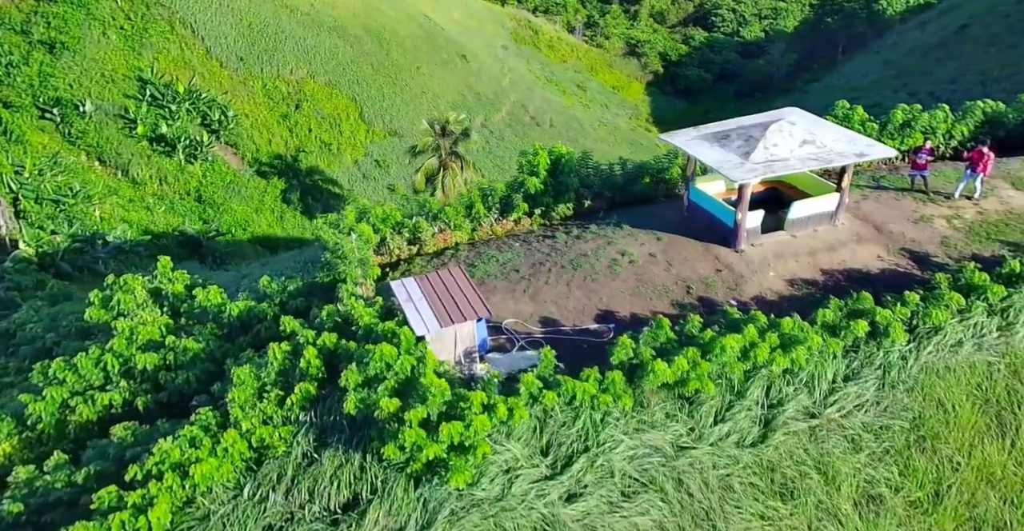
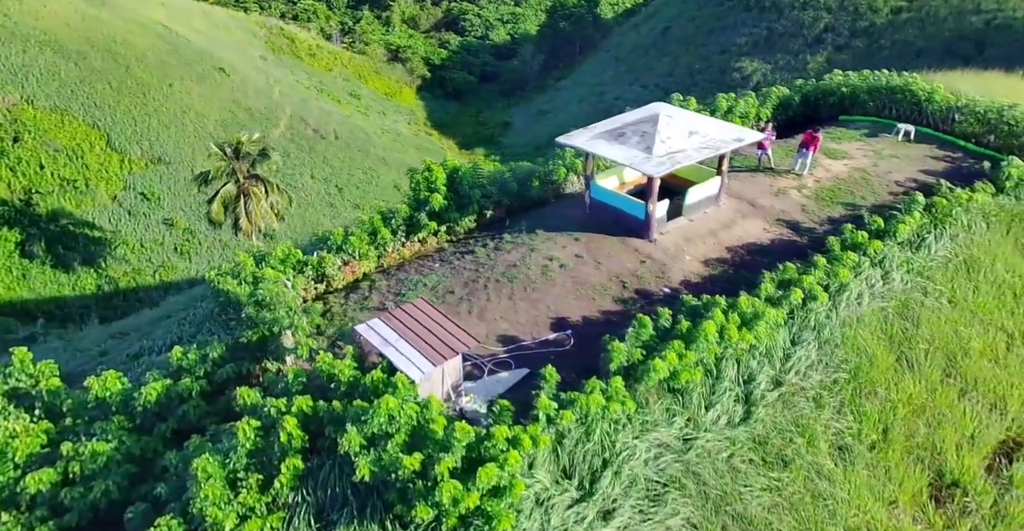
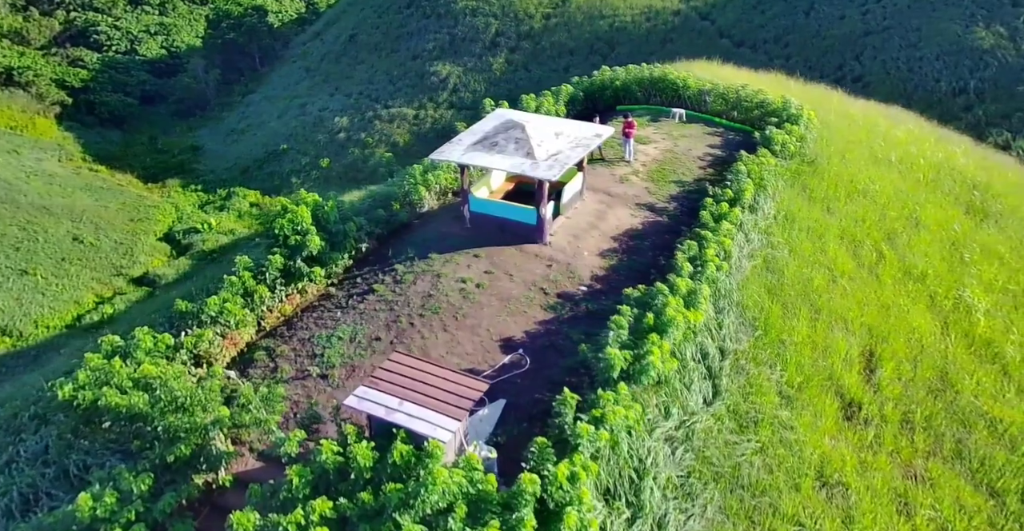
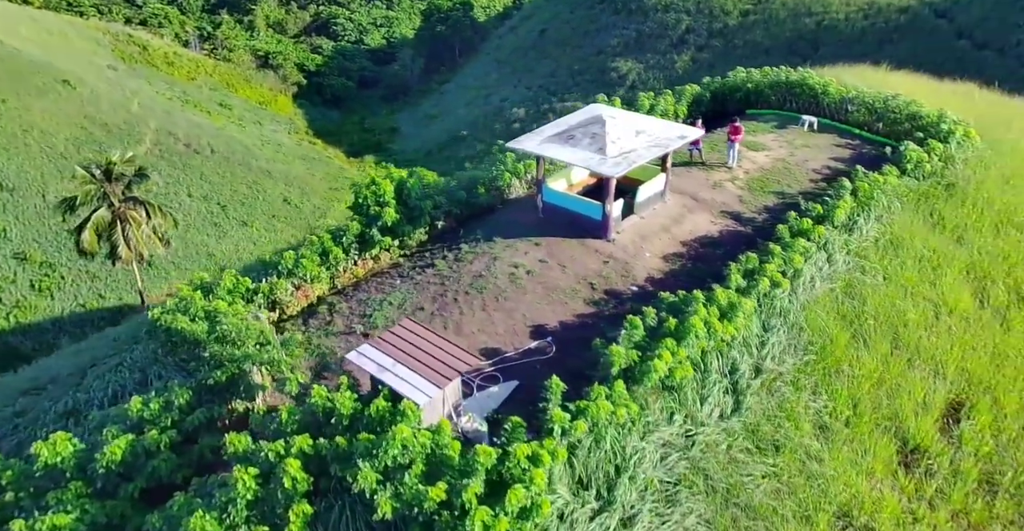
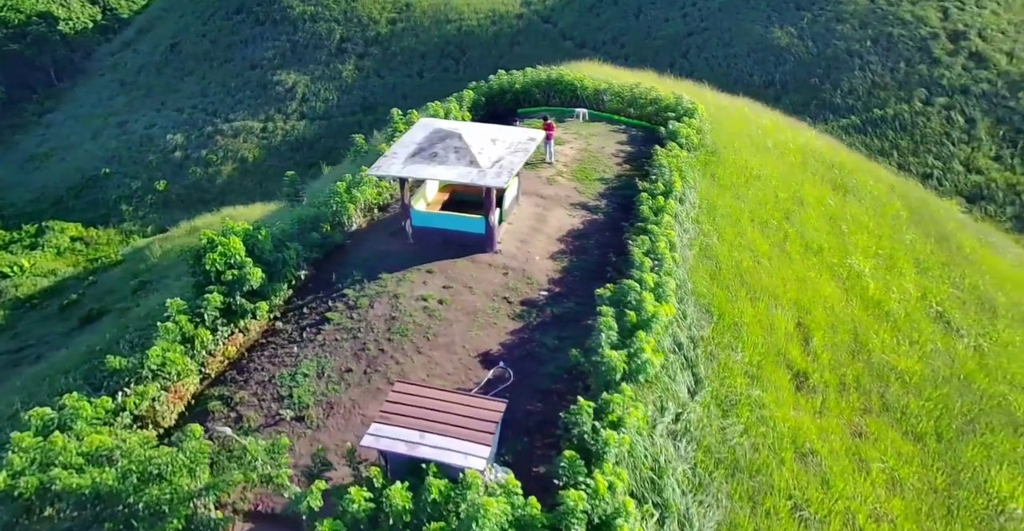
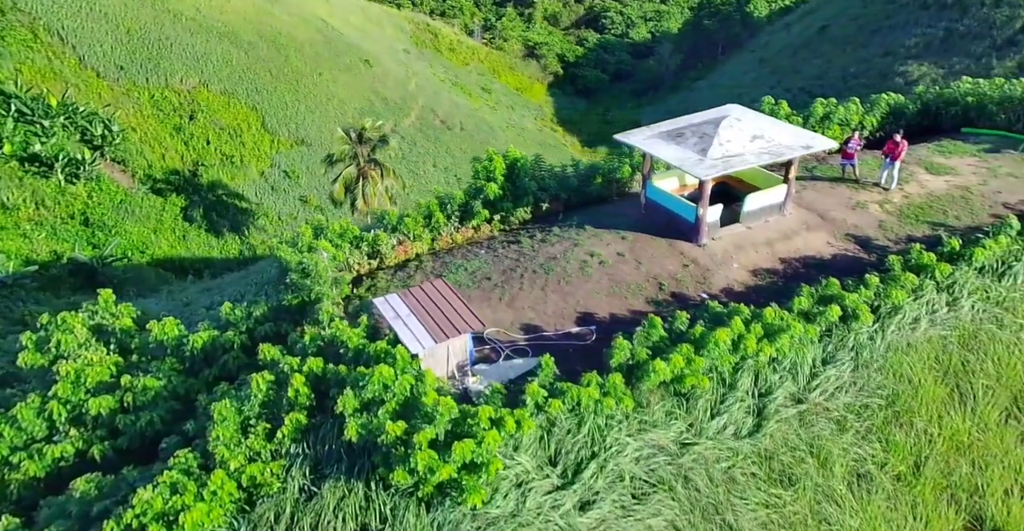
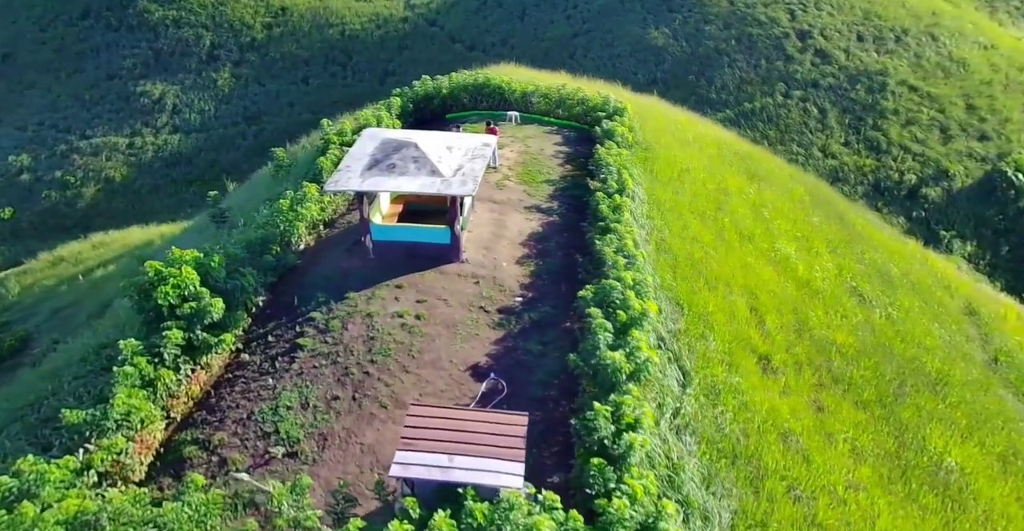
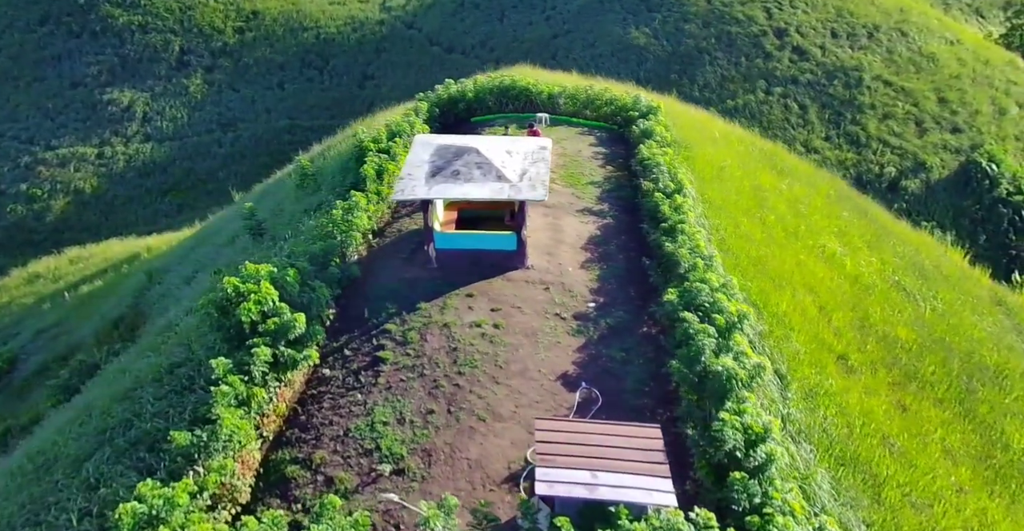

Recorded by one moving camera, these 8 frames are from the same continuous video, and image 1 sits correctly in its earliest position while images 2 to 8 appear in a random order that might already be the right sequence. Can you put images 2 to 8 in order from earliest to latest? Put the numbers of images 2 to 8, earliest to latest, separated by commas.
6, 2, 4, 3, 5, 7, 8
